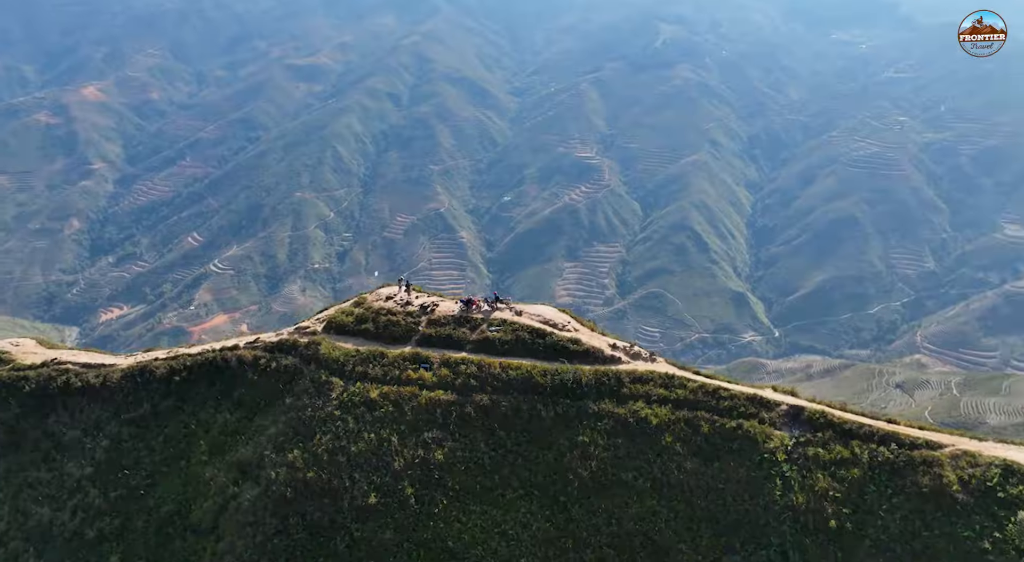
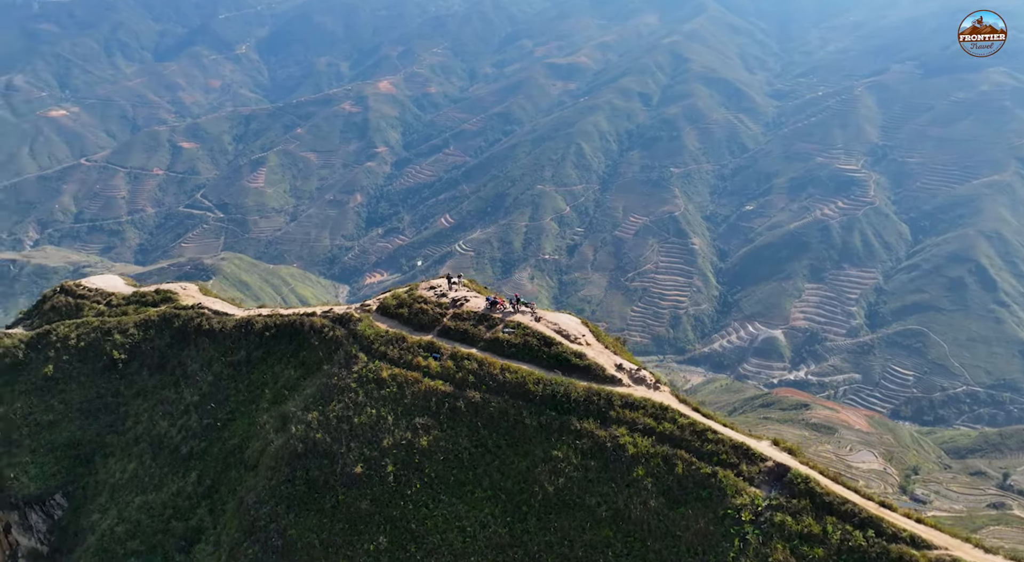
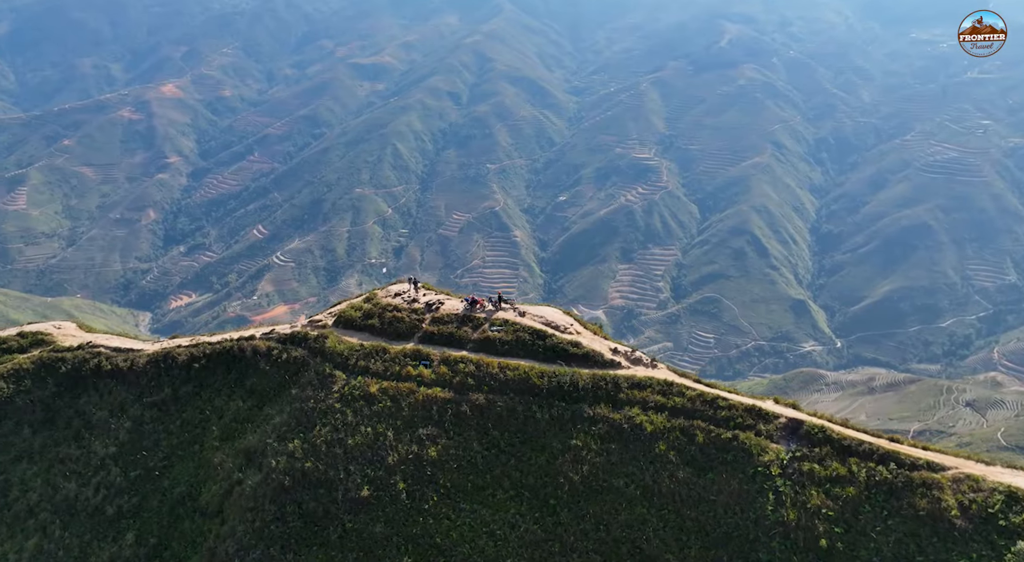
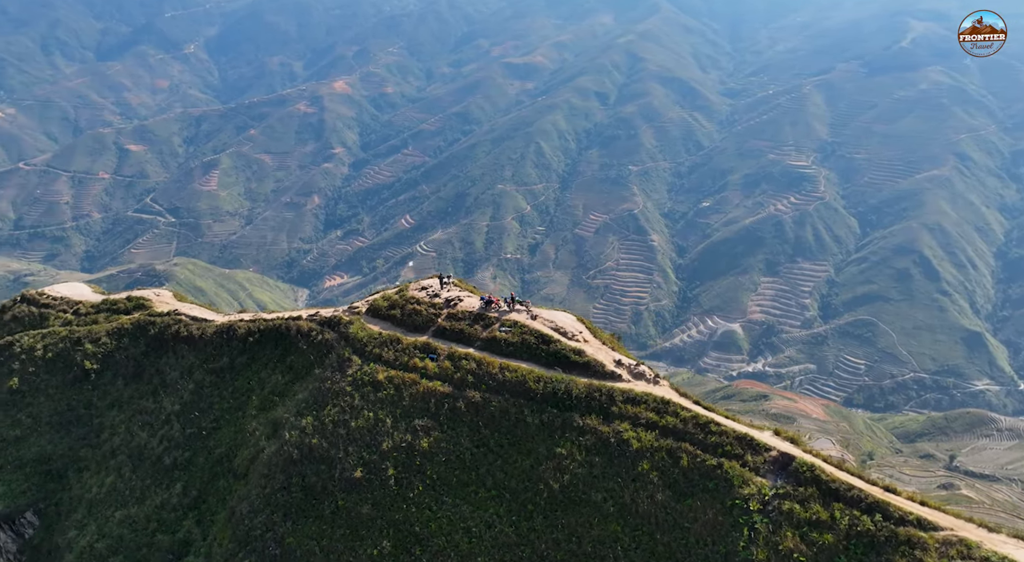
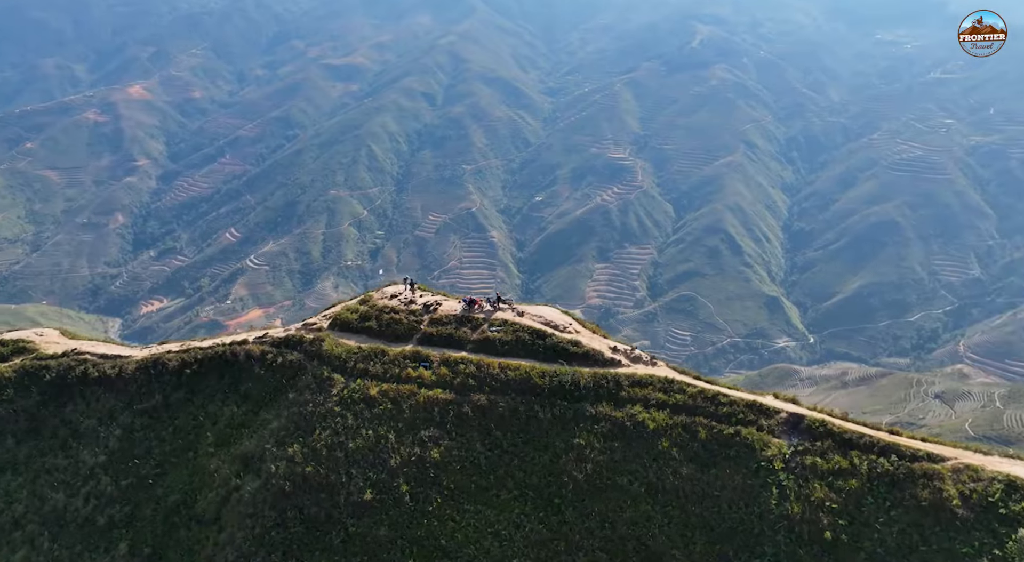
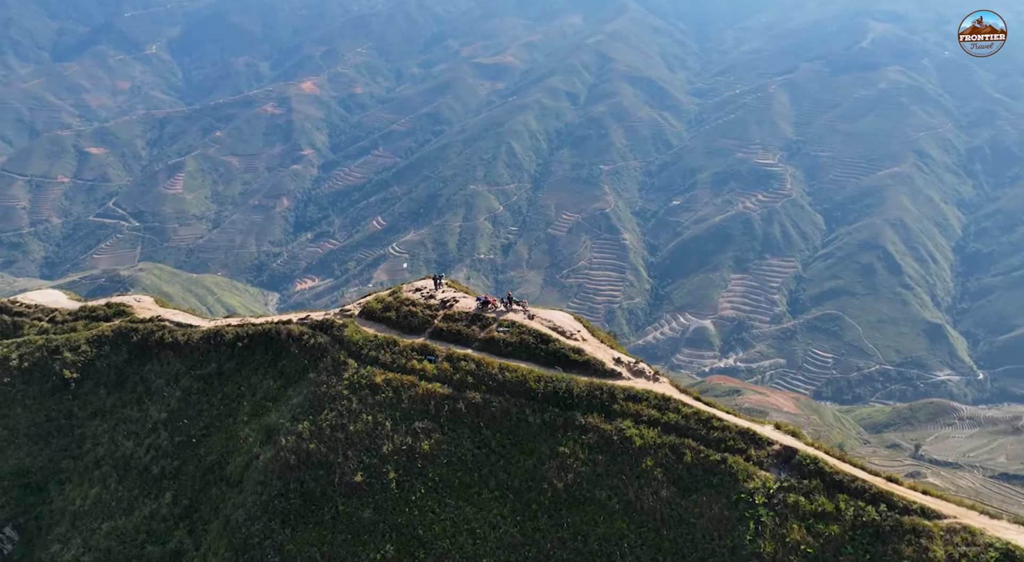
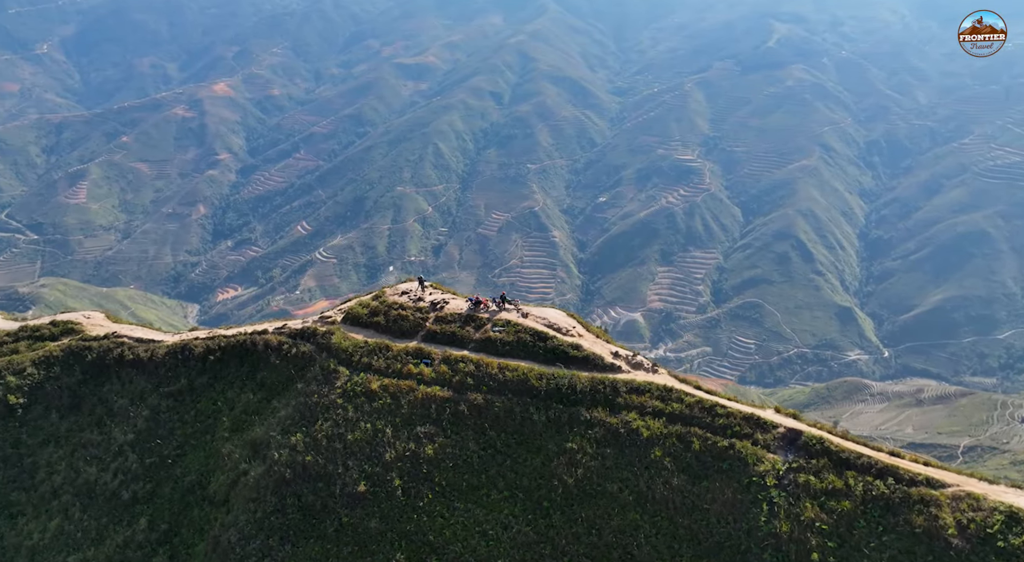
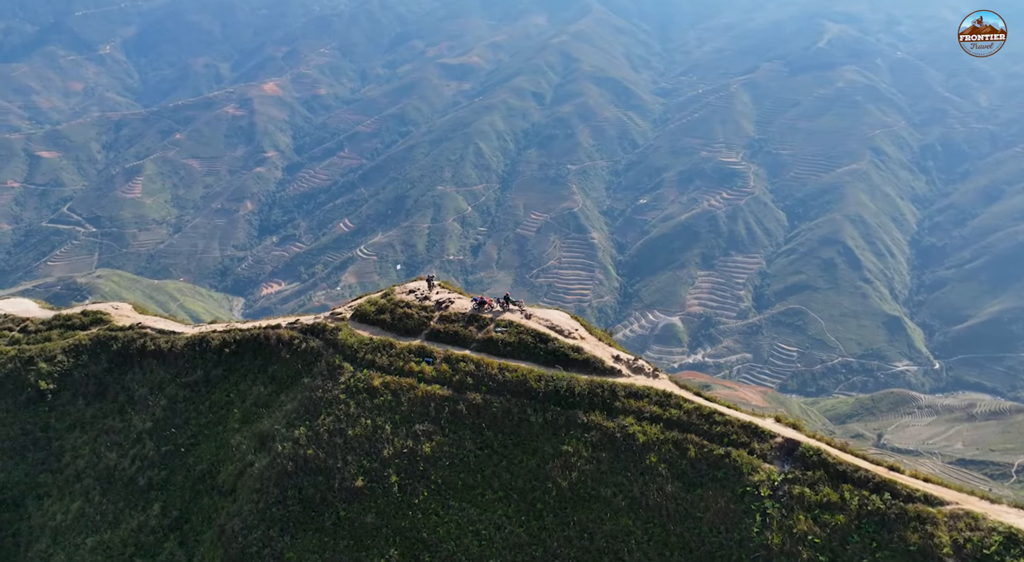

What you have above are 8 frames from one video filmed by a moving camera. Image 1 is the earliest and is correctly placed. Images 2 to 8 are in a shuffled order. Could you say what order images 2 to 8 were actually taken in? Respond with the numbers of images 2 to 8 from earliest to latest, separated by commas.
5, 3, 7, 8, 6, 4, 2
